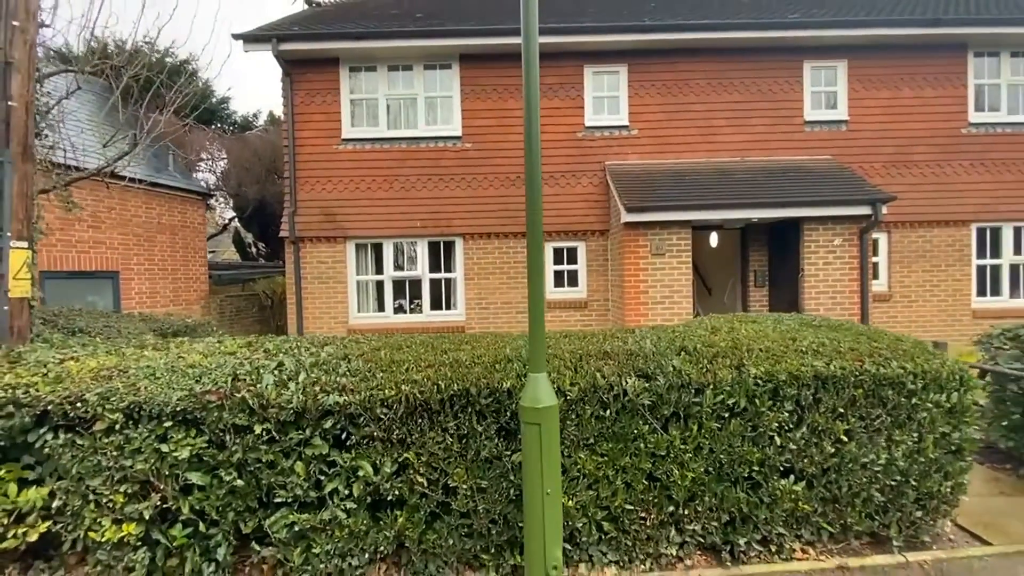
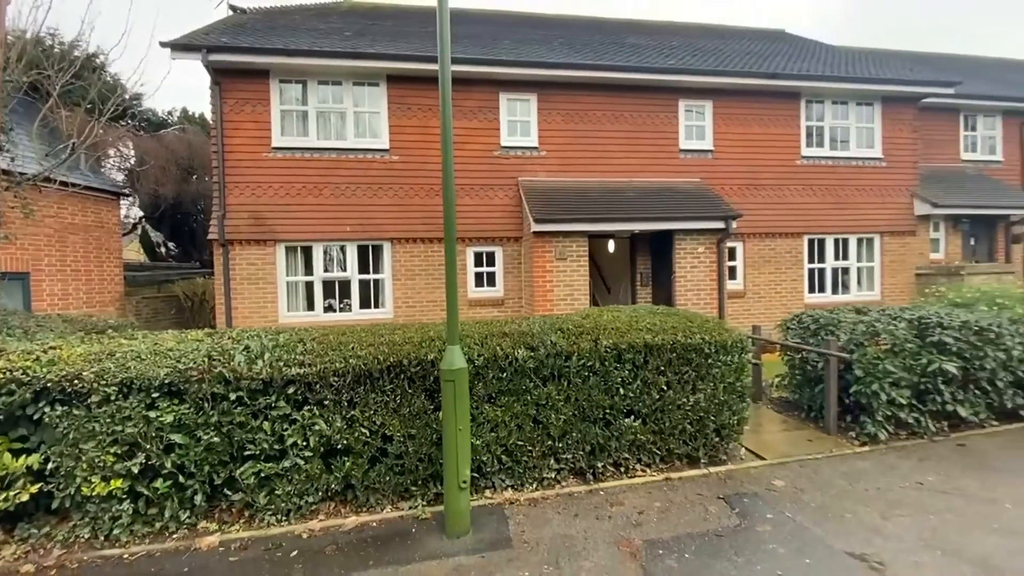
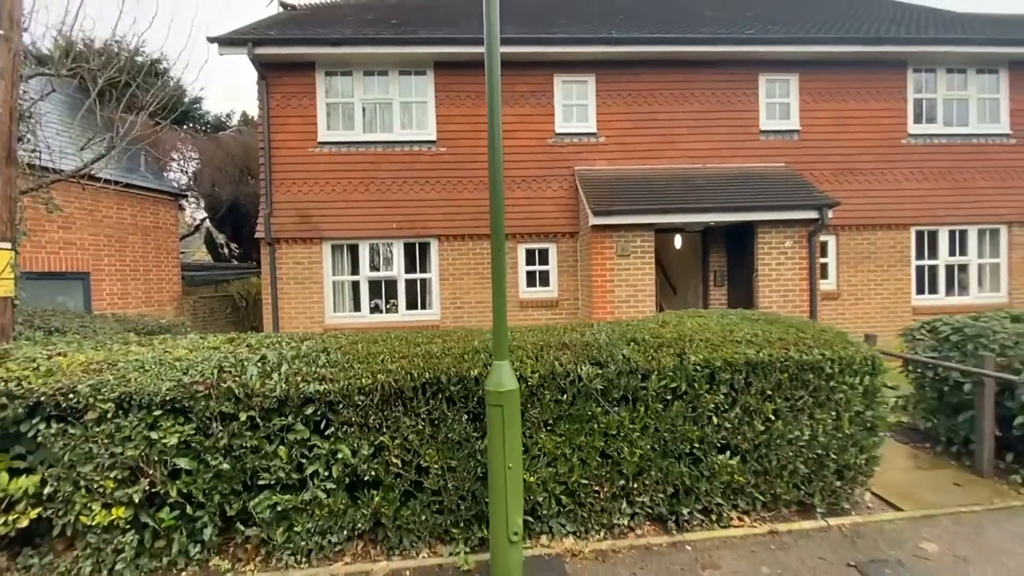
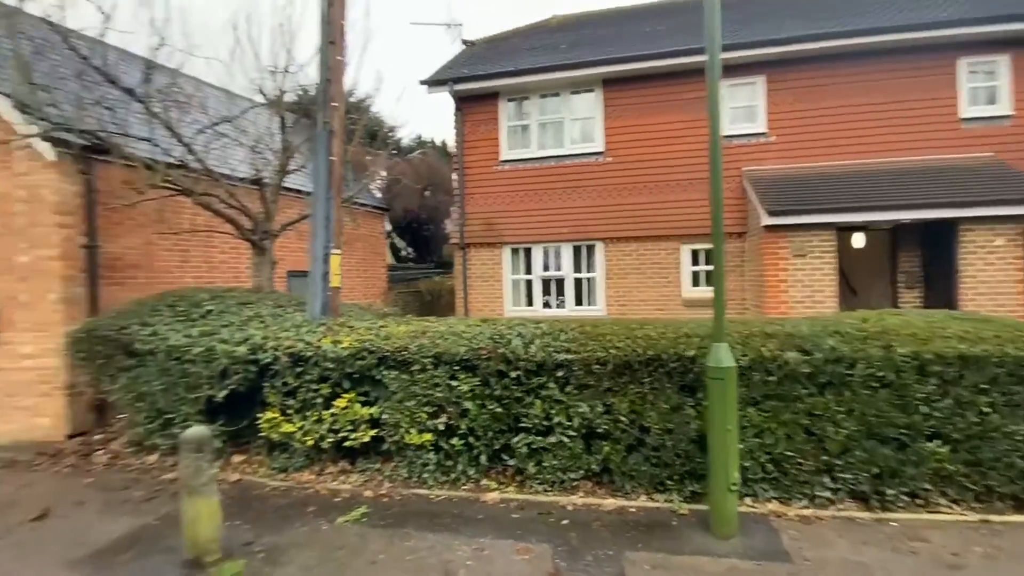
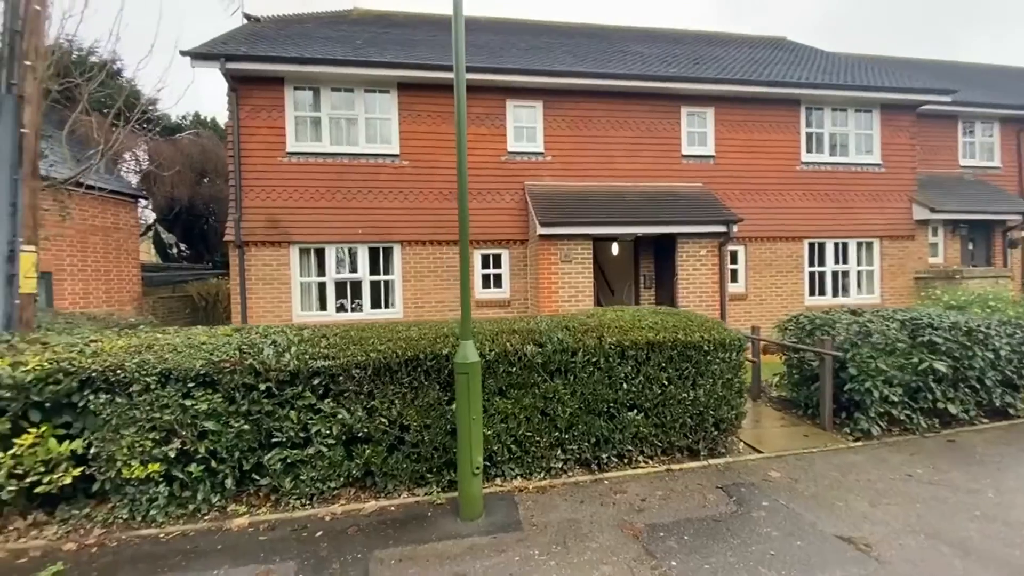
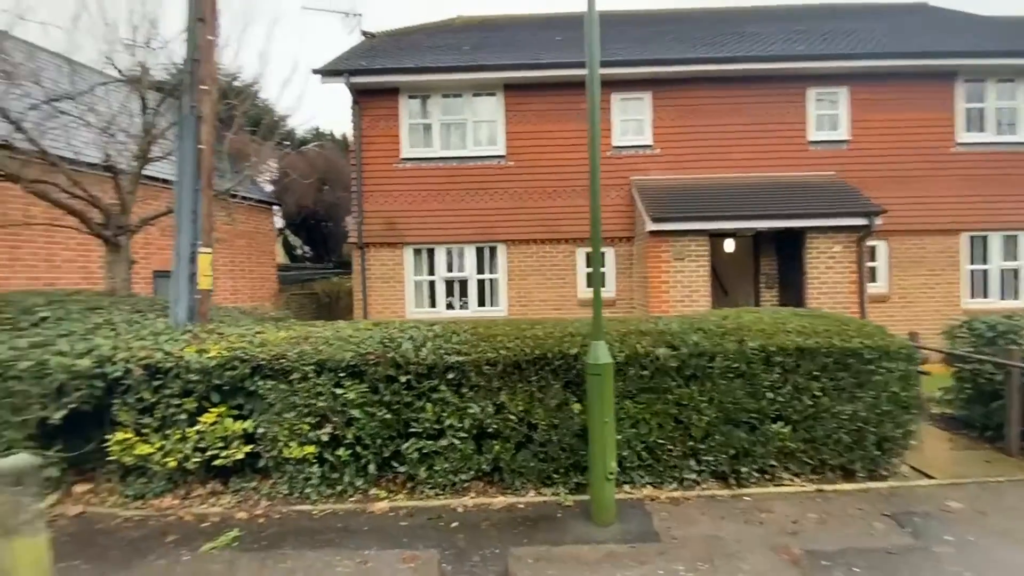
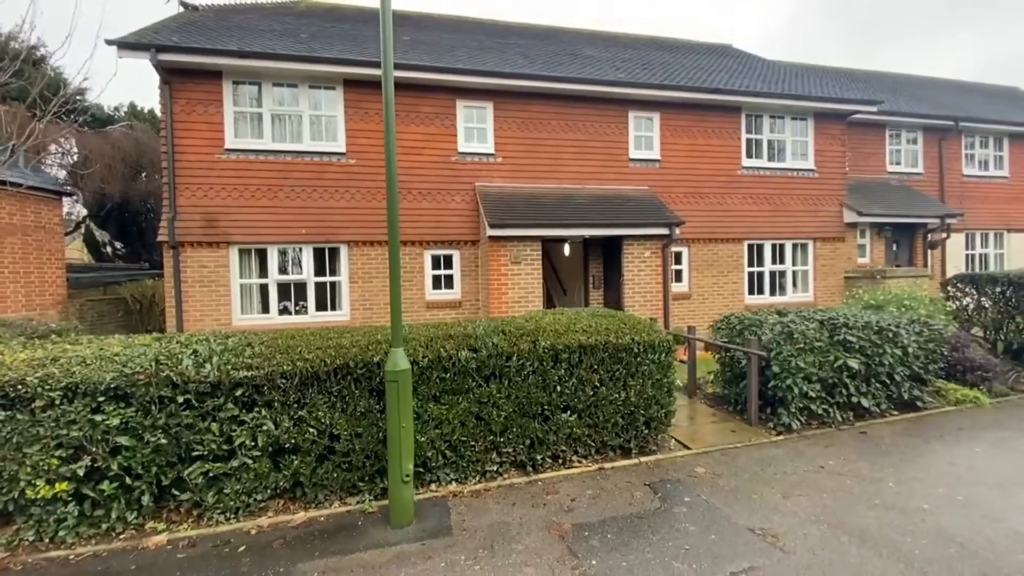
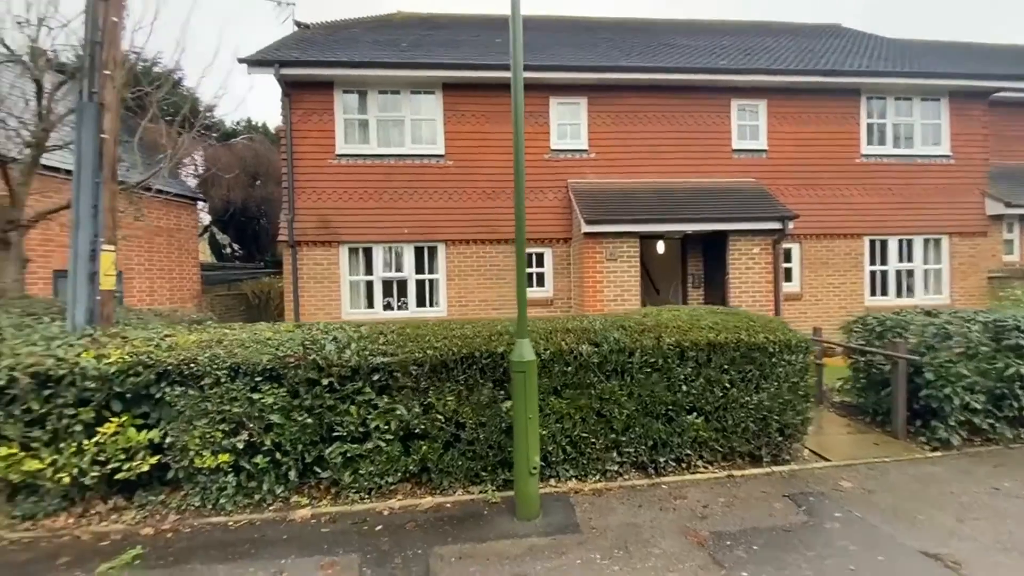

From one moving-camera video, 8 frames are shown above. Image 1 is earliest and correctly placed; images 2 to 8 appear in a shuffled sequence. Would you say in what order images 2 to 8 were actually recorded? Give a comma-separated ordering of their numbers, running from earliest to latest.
3, 2, 7, 5, 8, 6, 4
